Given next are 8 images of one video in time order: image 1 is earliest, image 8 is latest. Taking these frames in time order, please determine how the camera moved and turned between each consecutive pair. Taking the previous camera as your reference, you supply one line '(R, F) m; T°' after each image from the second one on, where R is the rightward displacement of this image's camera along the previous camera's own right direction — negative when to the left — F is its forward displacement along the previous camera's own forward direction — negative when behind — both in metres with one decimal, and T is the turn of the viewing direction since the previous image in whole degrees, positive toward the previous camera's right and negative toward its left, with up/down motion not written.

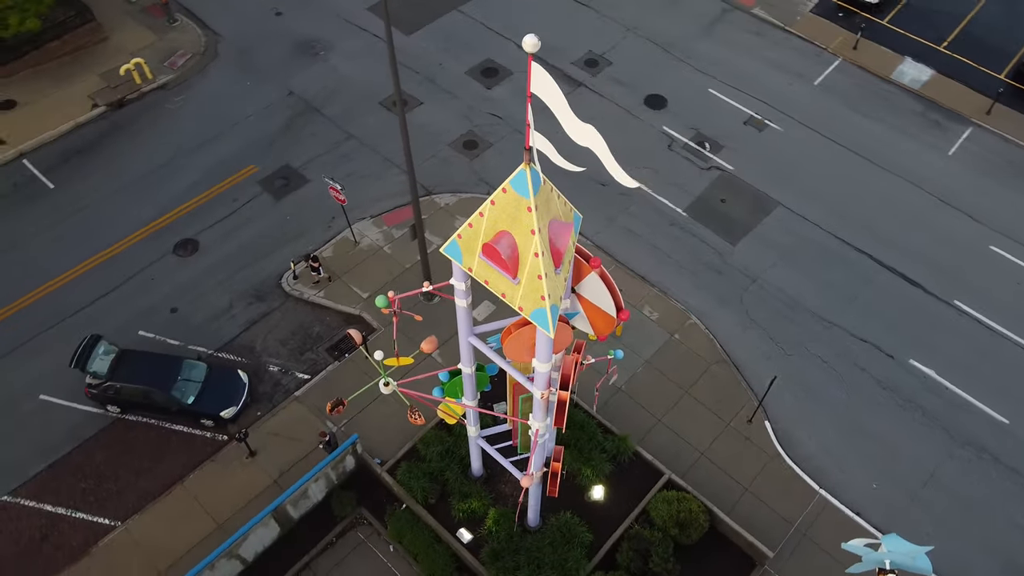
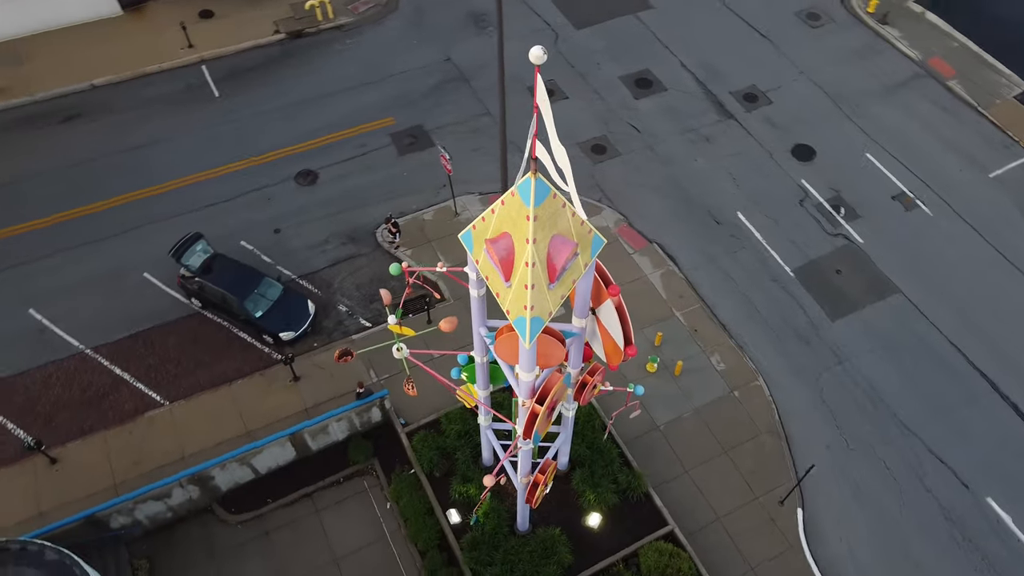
(+2.0, +0.2) m; -11°
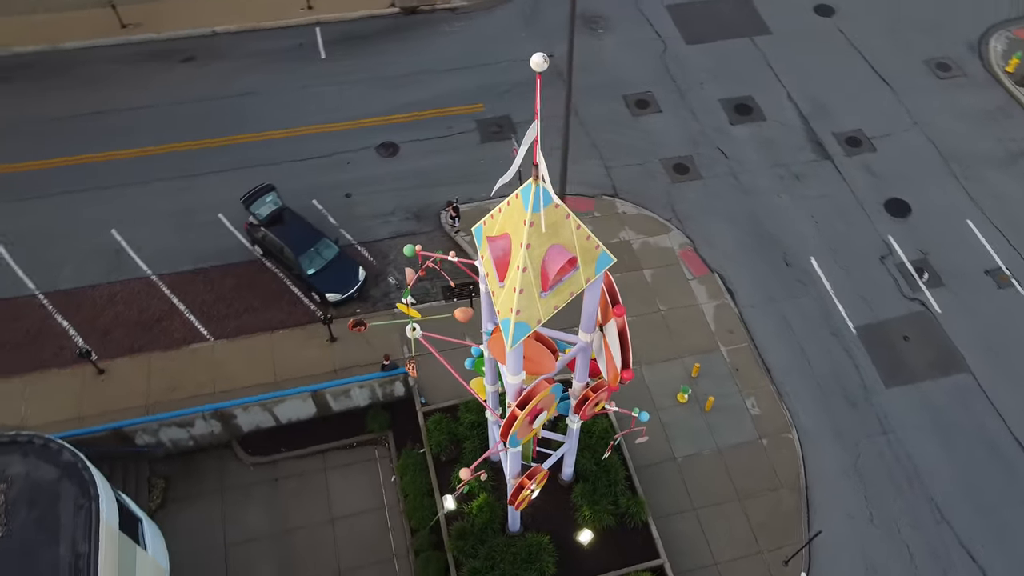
(+1.3, +0.1) m; -7°
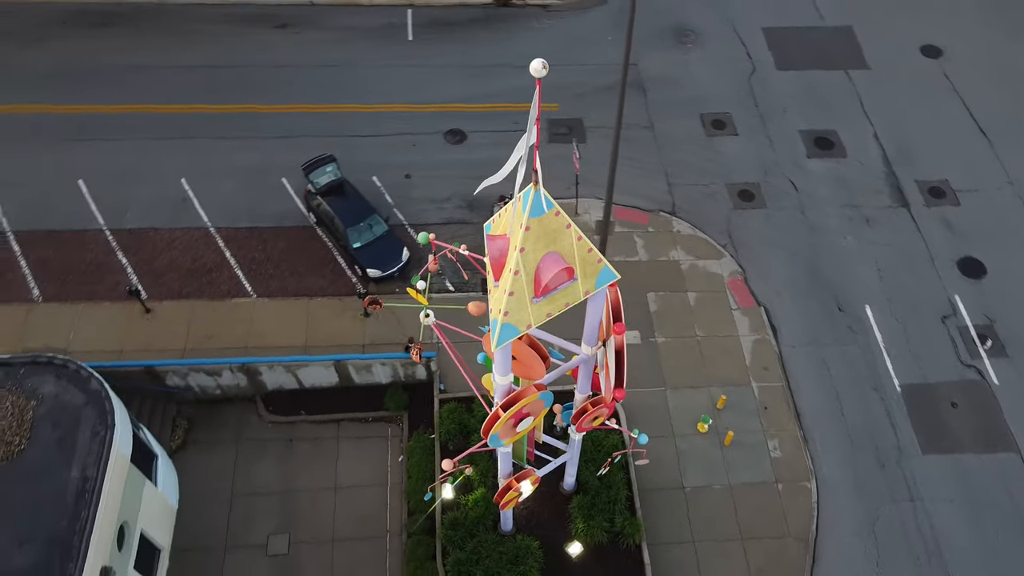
(+1.1, +0.1) m; -6°
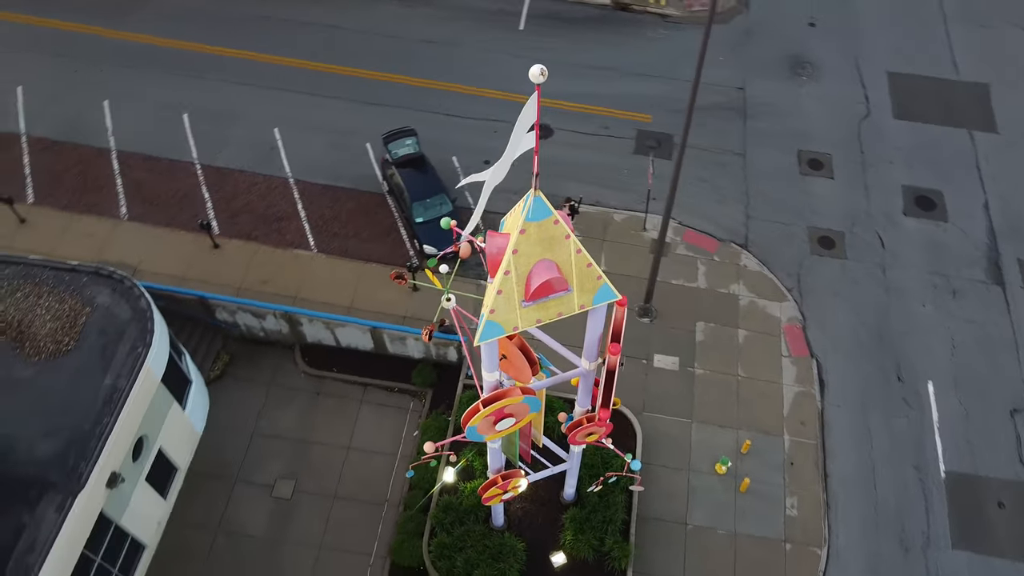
(+1.4, +0.1) m; -7°
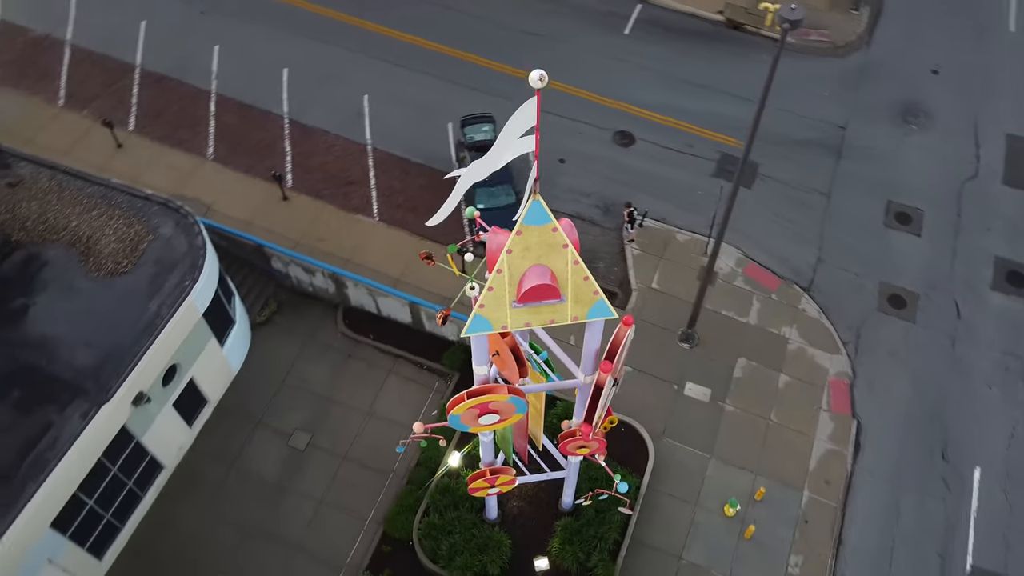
(+1.3, +0.1) m; -7°
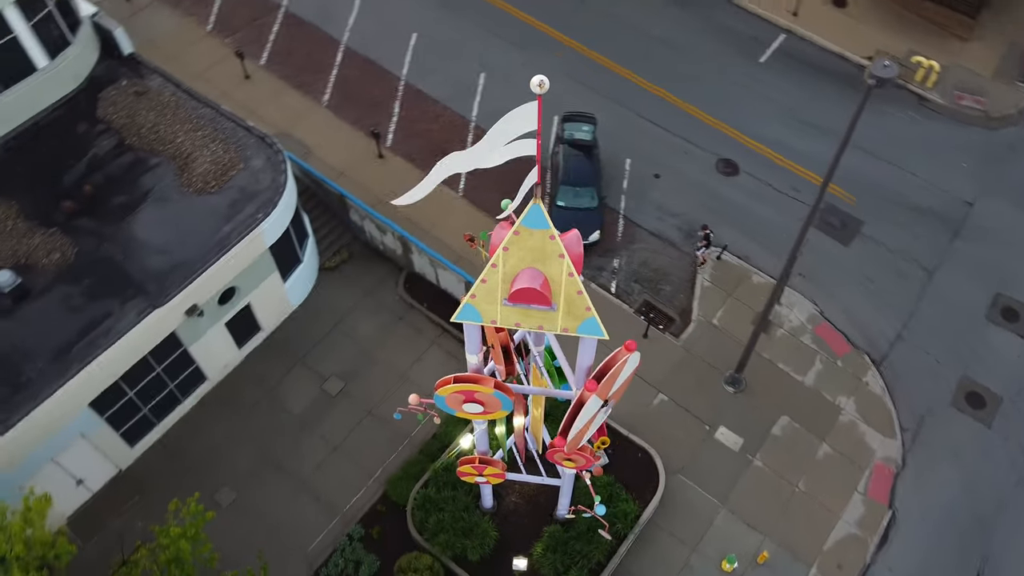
(+1.6, +0.1) m; -9°
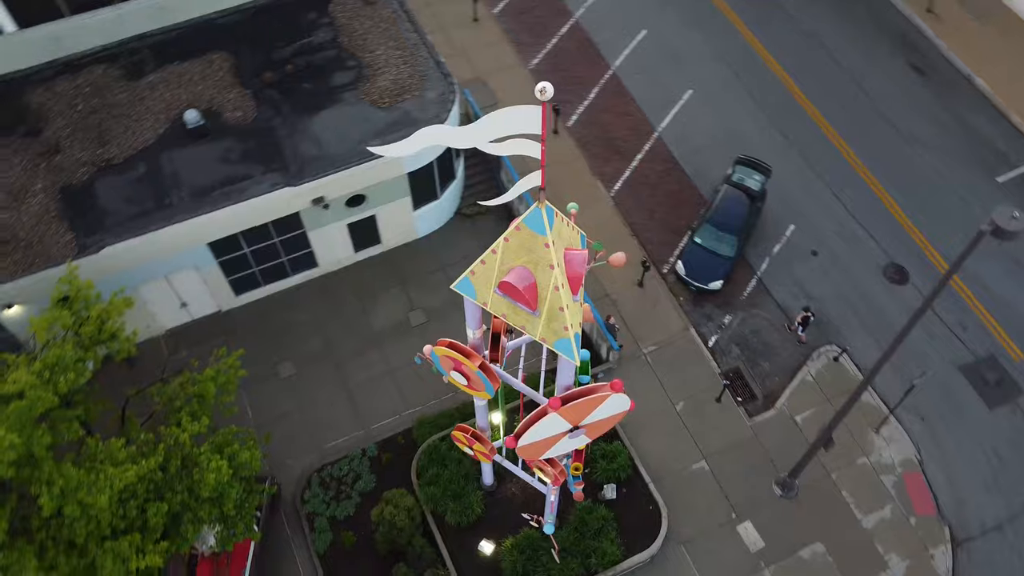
(+2.6, +0.2) m; -15°
